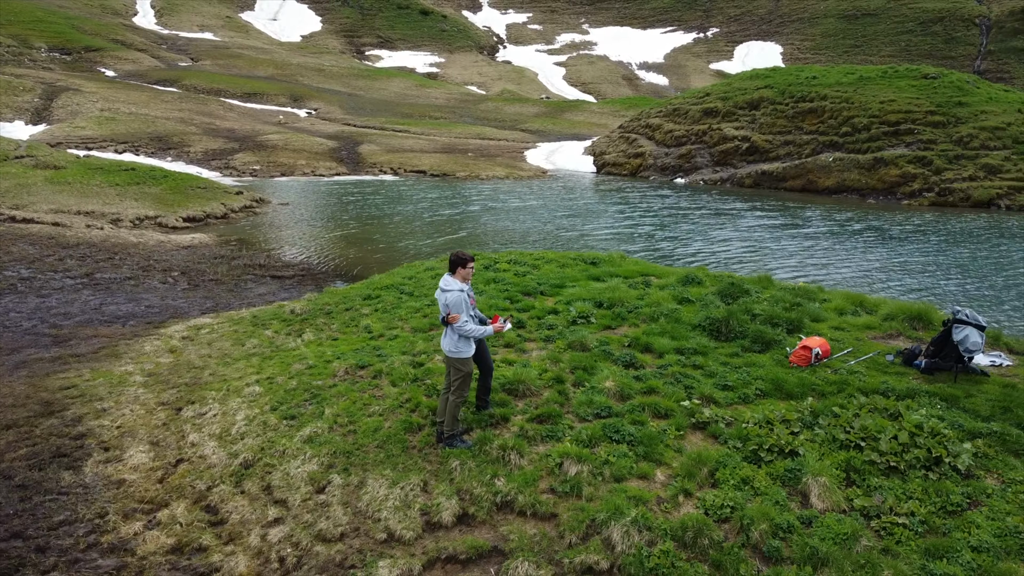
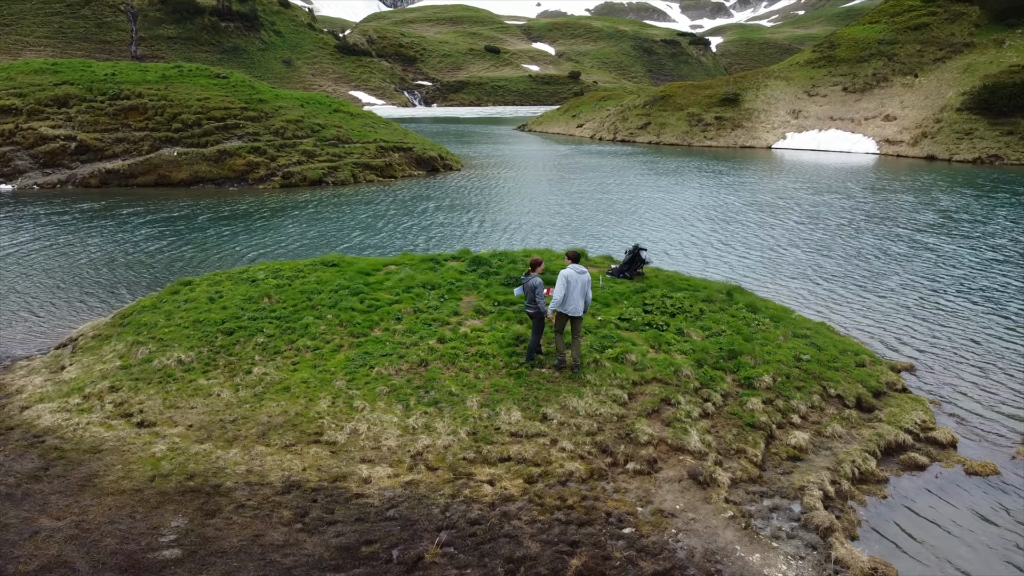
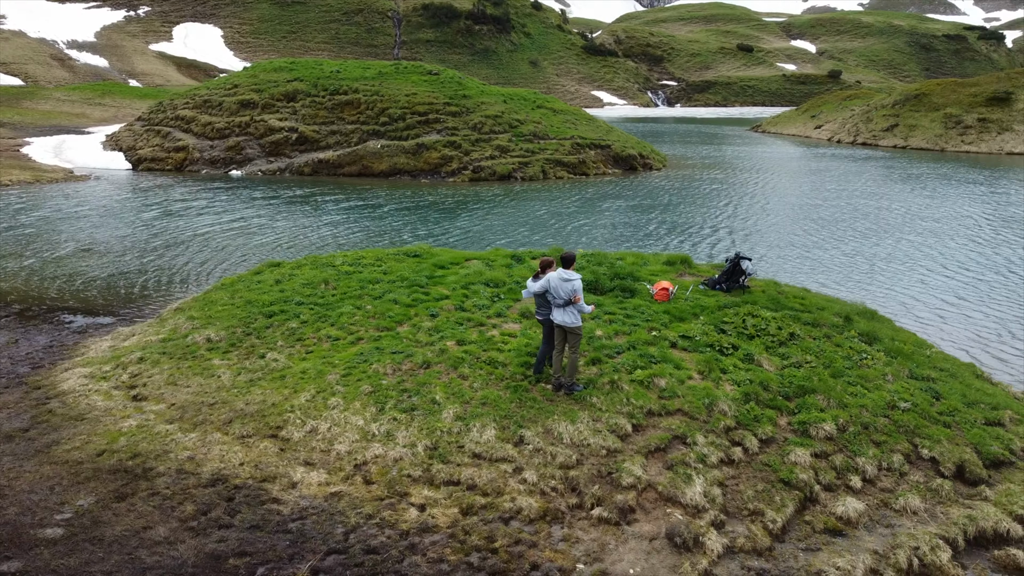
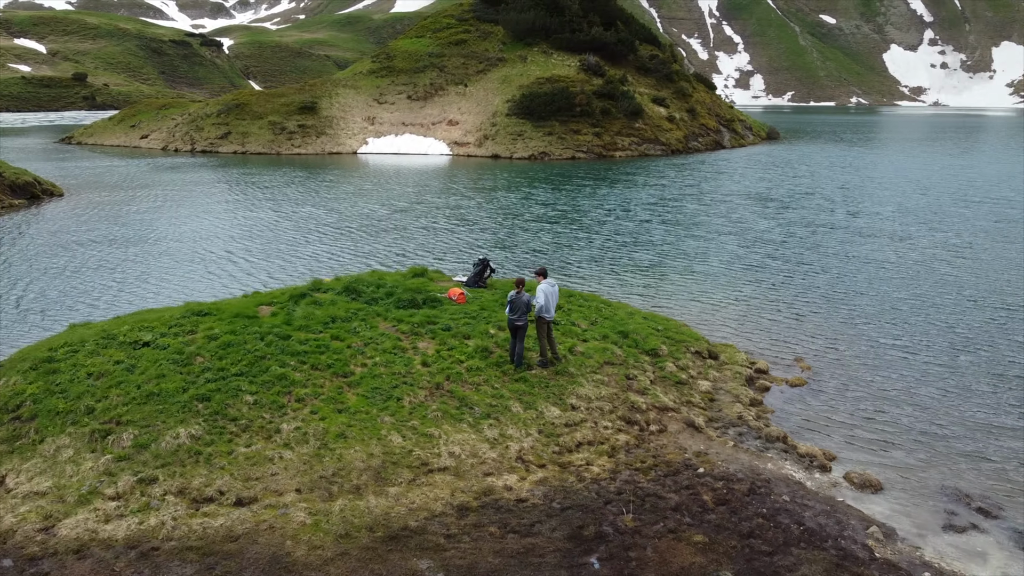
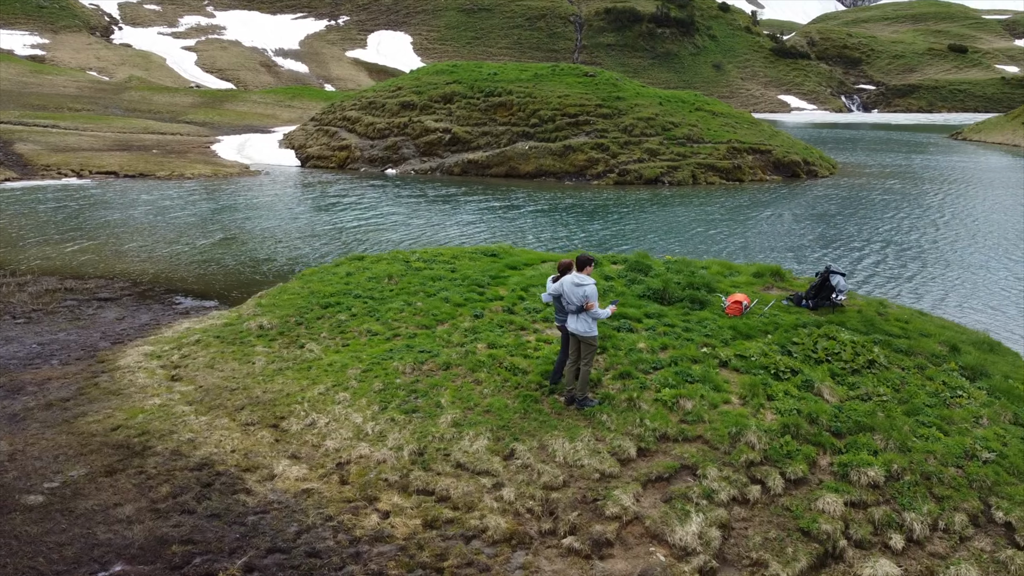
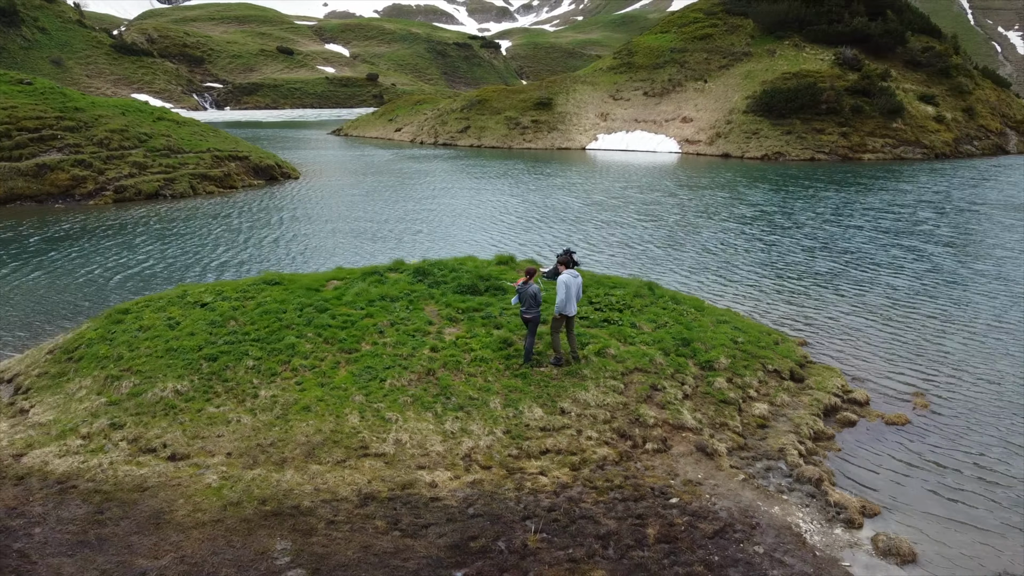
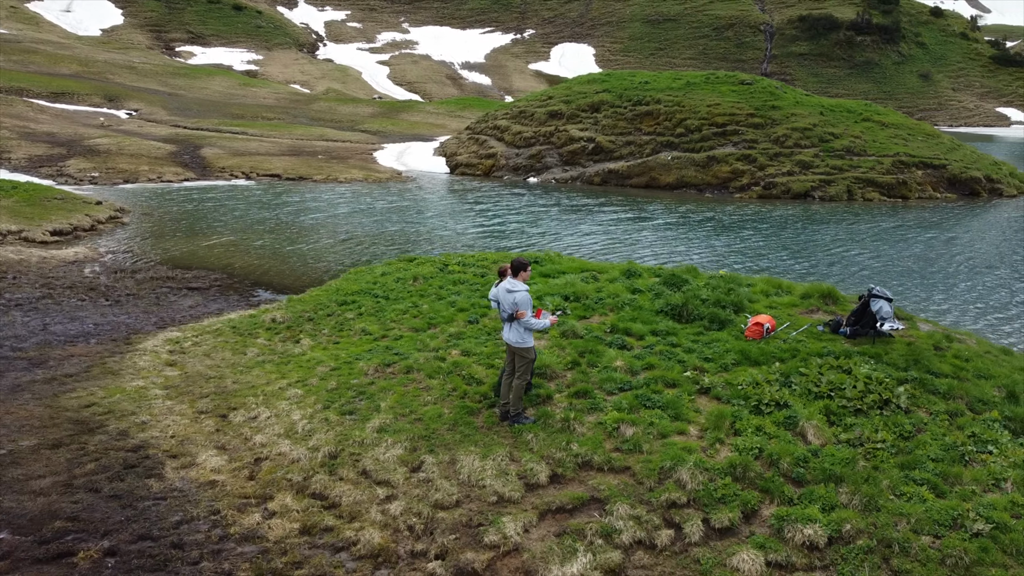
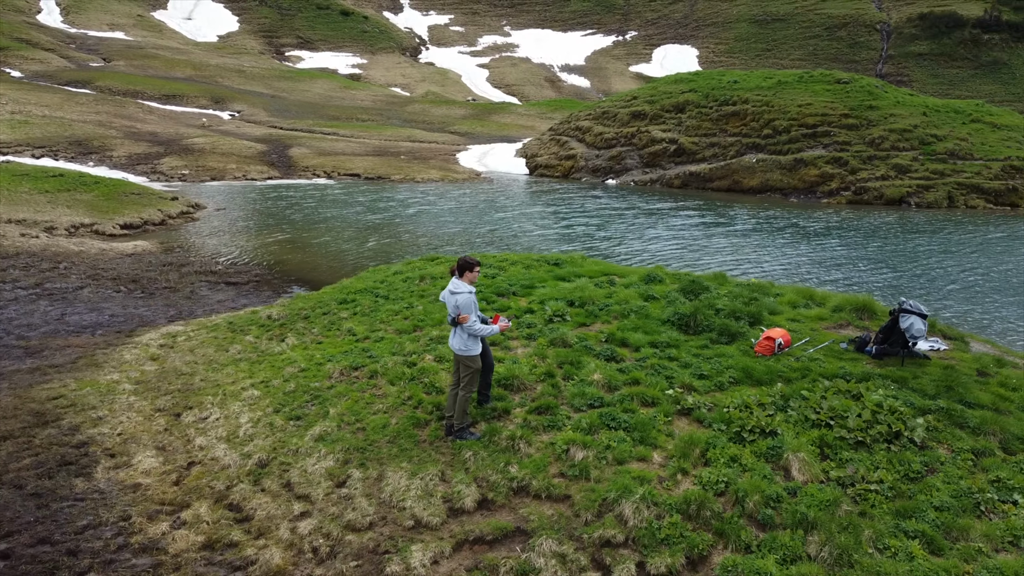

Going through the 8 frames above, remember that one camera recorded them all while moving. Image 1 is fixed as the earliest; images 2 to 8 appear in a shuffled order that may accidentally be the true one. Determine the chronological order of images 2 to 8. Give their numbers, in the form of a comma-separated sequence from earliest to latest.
8, 7, 5, 3, 2, 6, 4
